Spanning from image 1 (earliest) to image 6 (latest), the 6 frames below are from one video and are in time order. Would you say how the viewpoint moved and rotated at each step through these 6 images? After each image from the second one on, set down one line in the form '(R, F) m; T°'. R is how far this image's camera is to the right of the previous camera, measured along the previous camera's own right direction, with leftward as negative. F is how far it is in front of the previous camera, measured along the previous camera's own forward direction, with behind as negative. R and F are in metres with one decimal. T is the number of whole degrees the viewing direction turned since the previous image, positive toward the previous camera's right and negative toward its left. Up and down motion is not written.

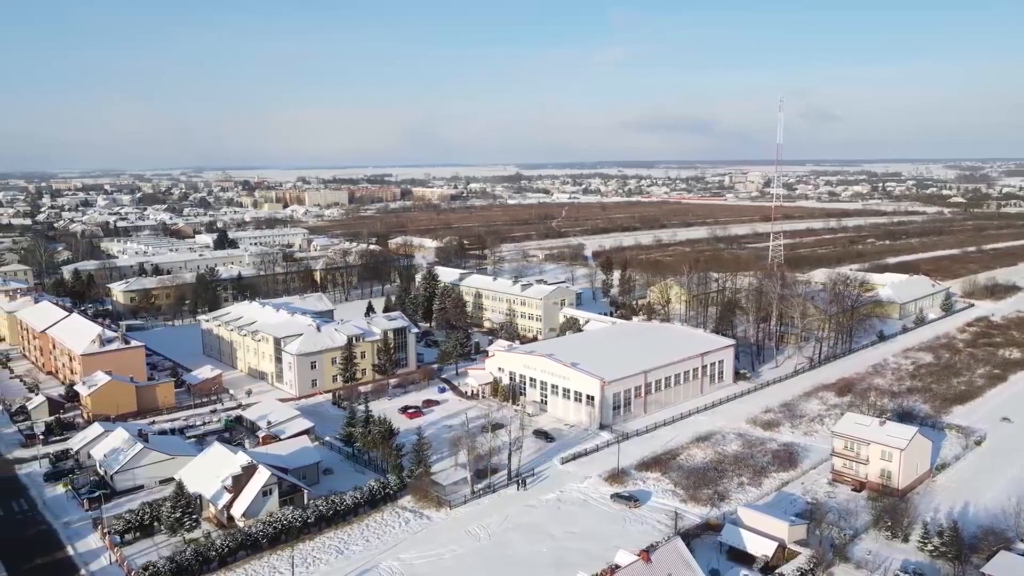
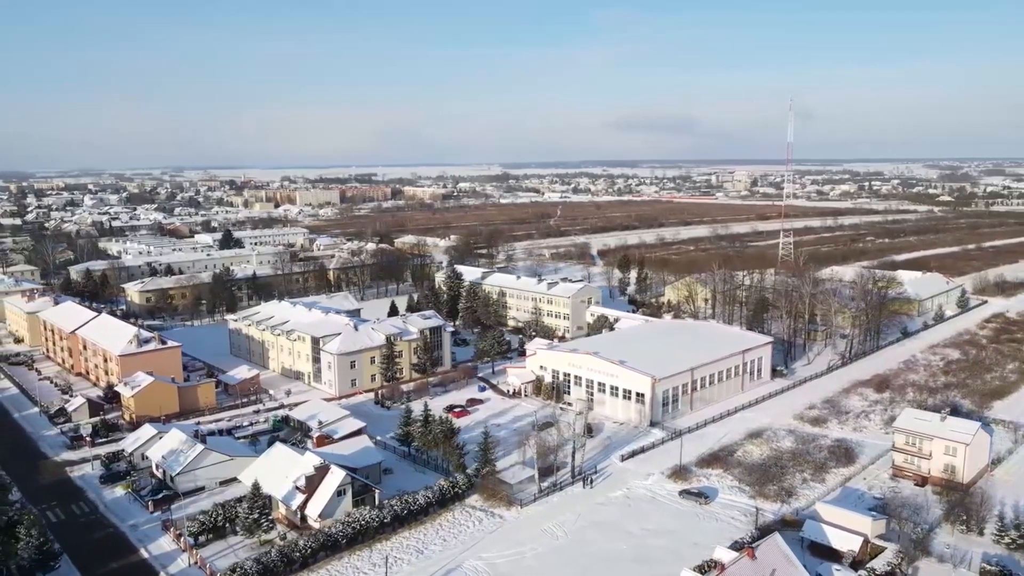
(-1.8, +0.1) m; +1°
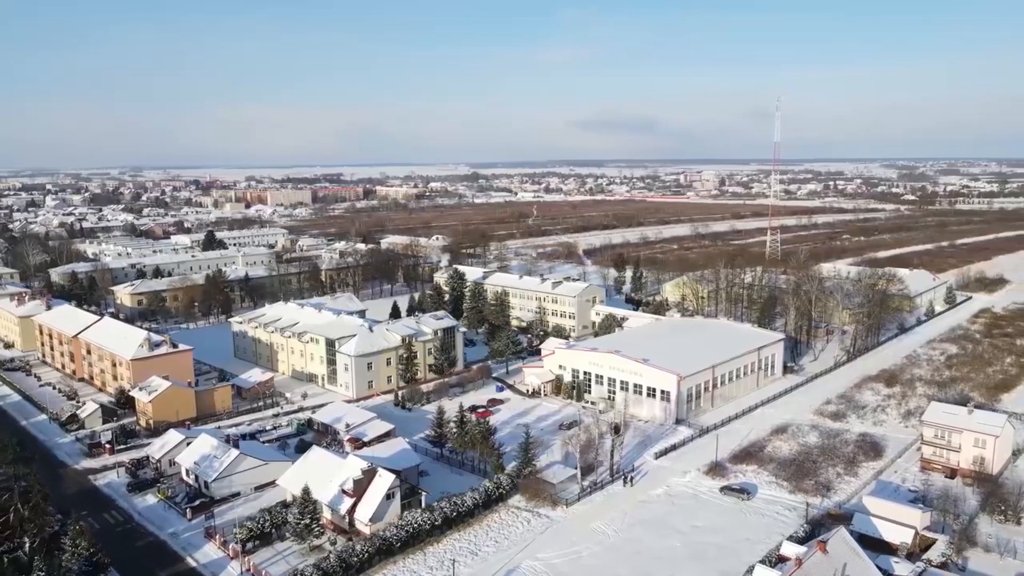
(-1.6, +0.1) m; +3°
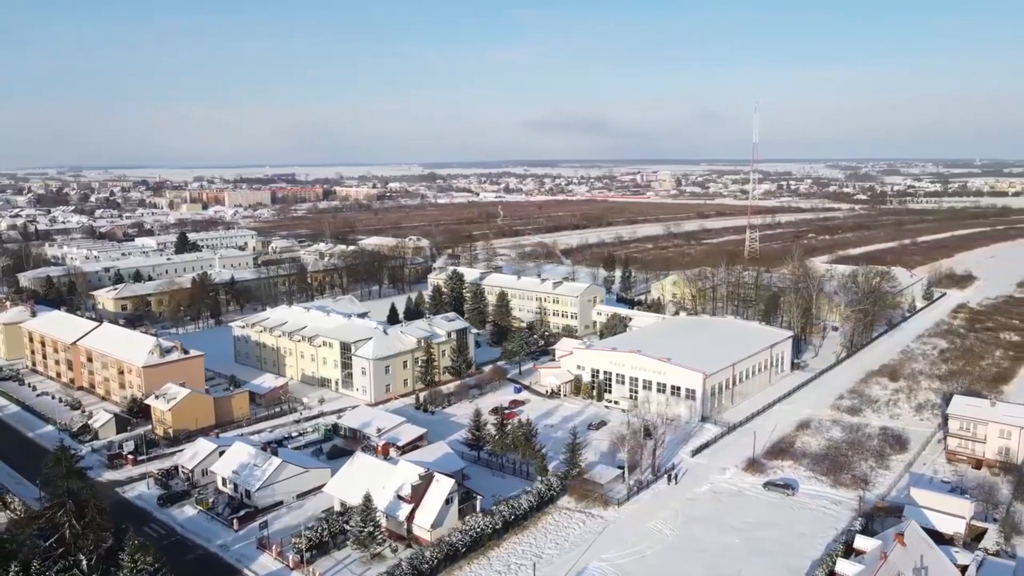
(-2.0, +0.1) m; +4°
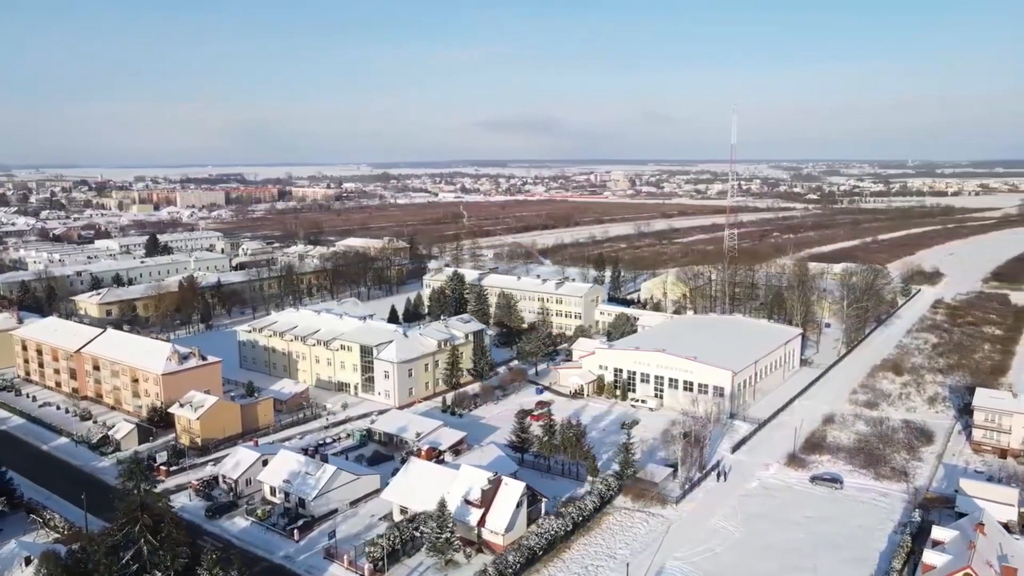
(-2.2, +0.1) m; +4°
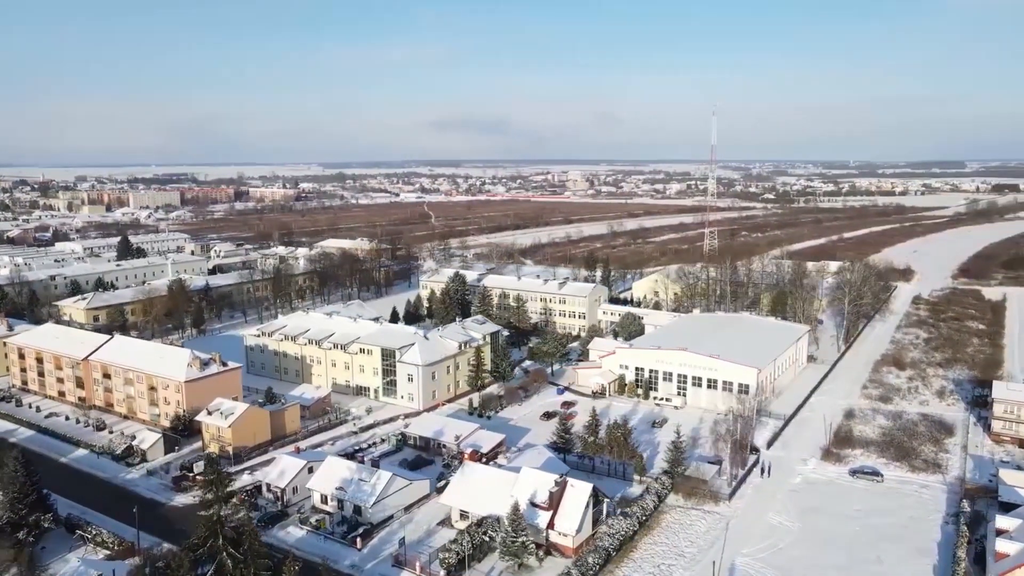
(-2.1, +0.1) m; +4°
